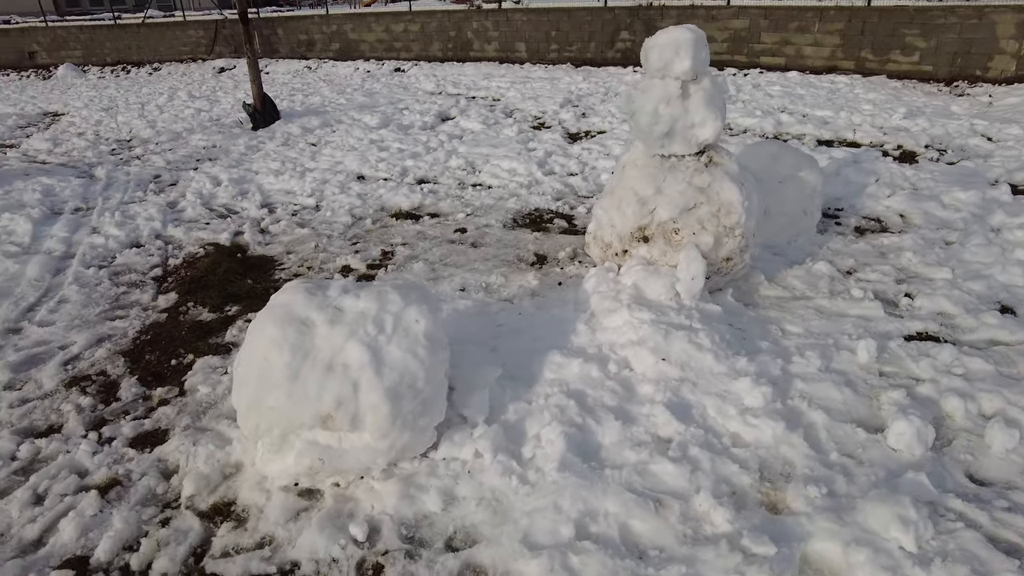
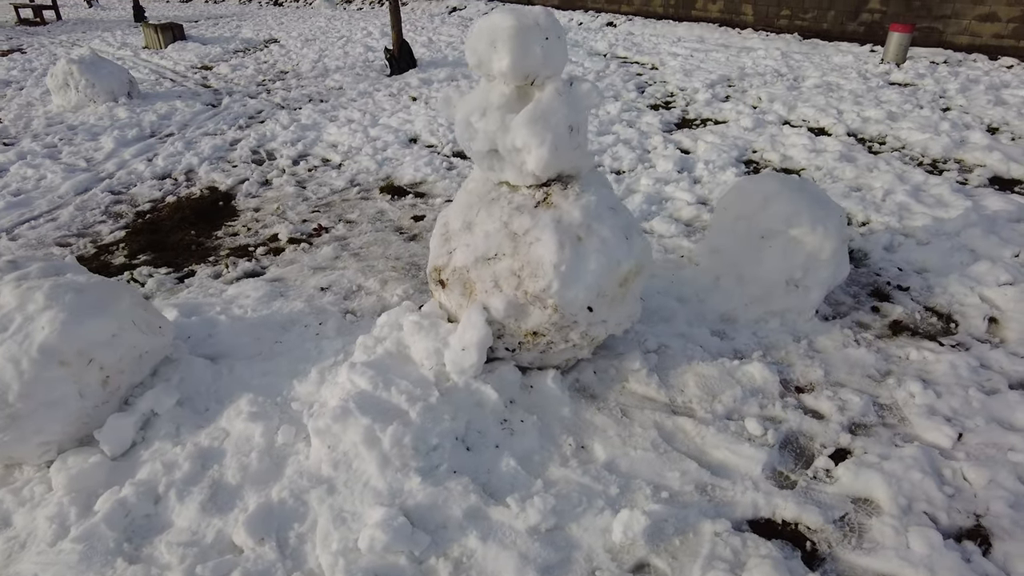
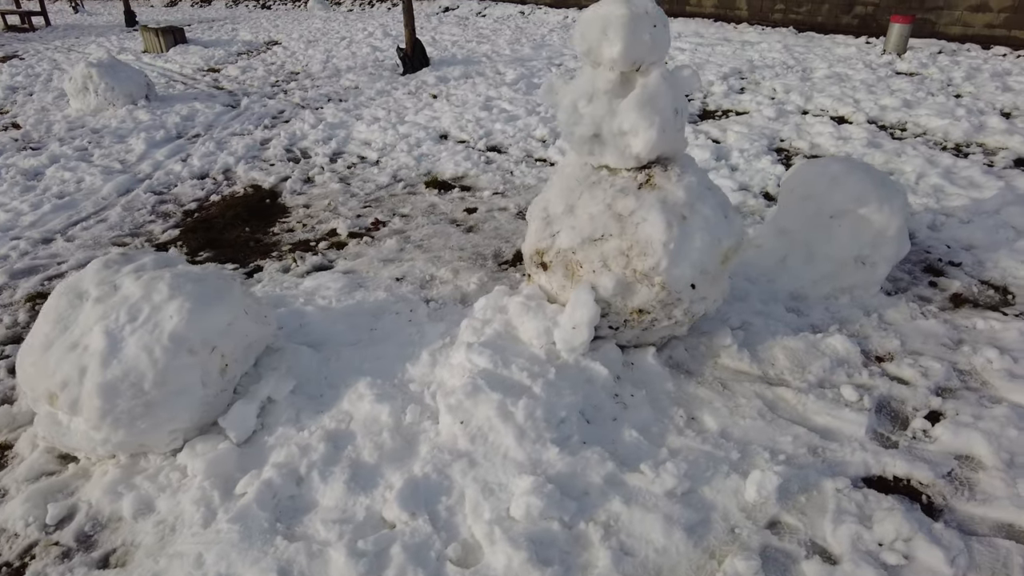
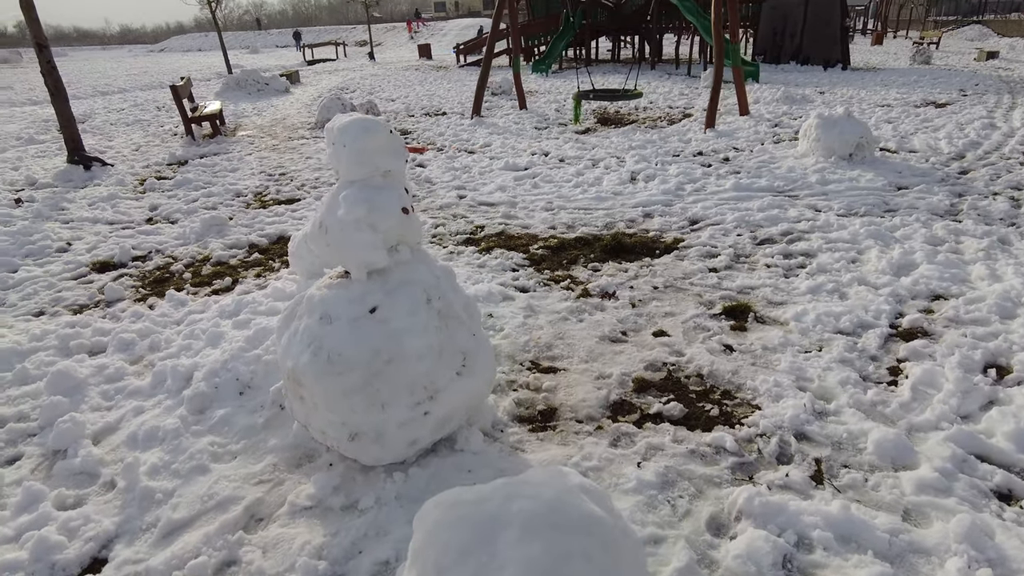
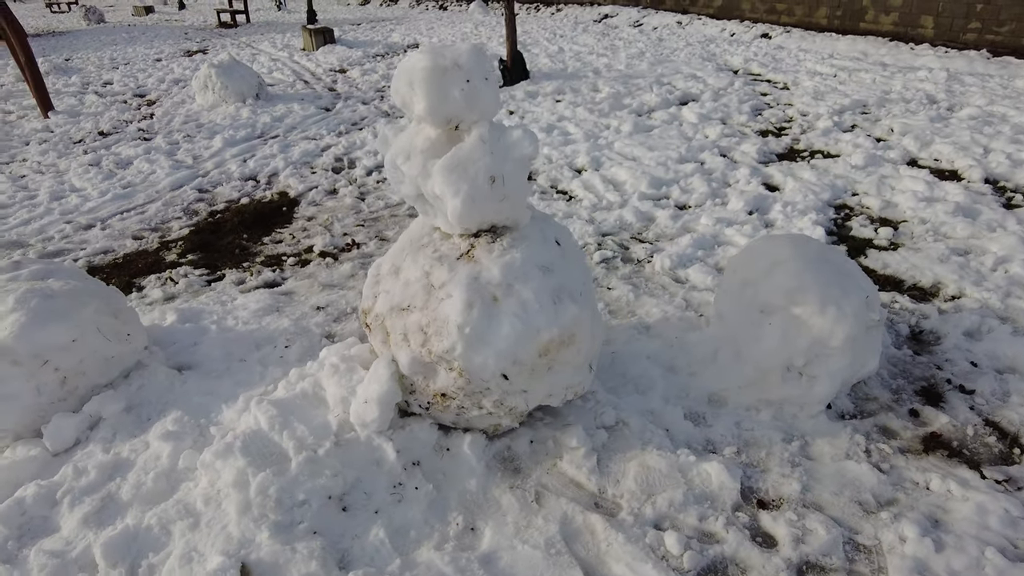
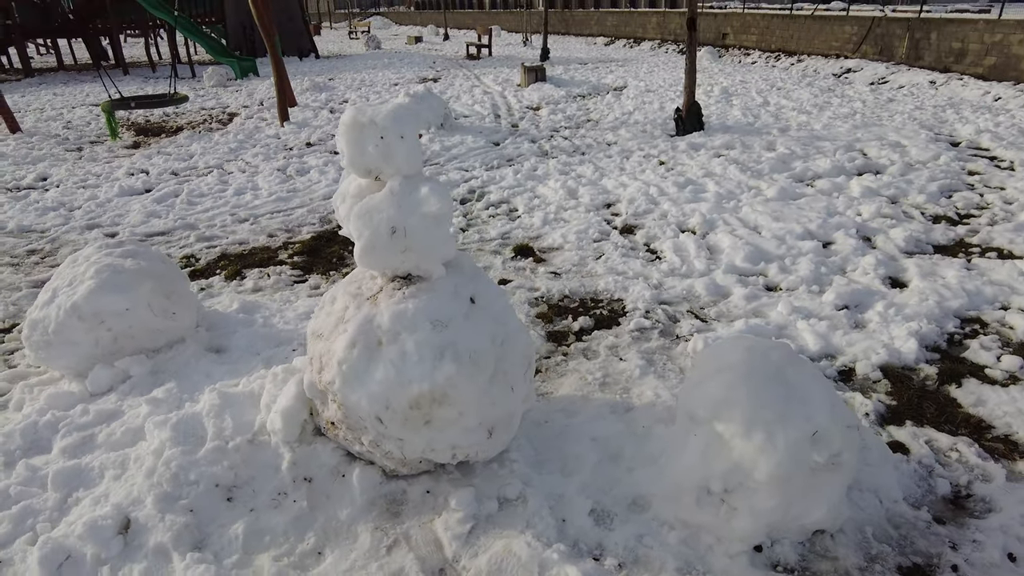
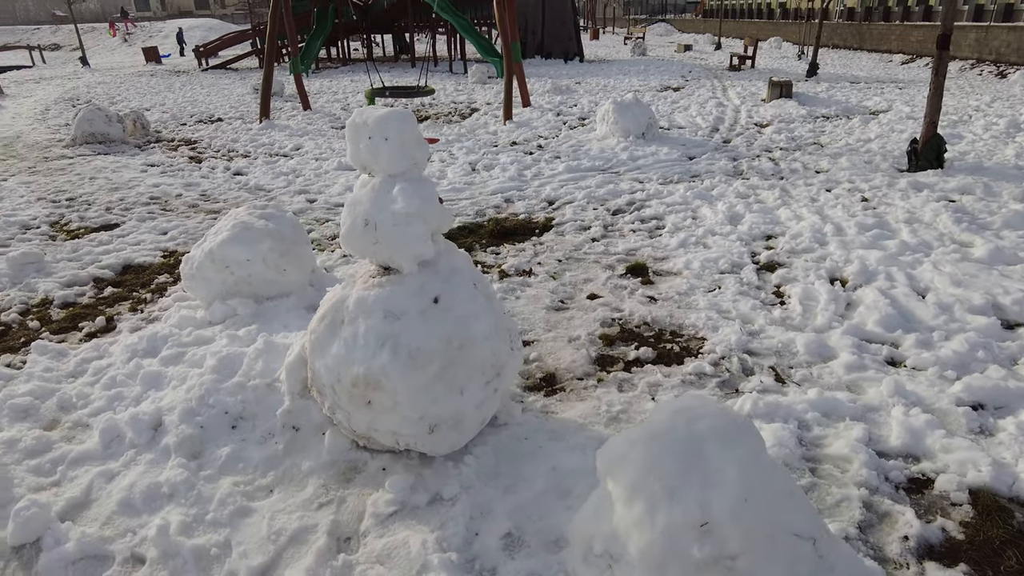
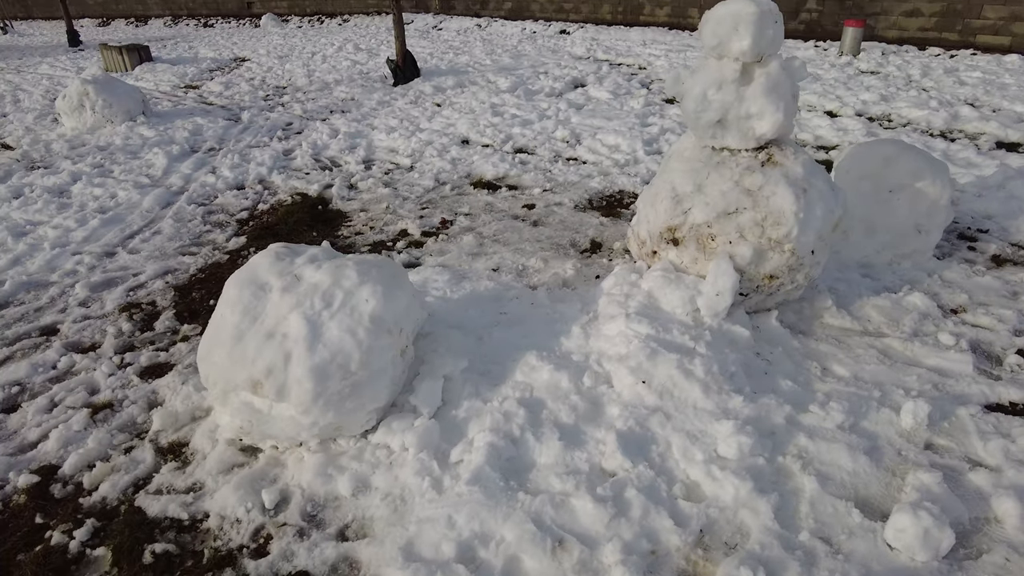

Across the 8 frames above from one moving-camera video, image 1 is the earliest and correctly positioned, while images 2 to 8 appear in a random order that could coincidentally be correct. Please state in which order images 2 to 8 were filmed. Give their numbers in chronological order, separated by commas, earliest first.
8, 3, 2, 5, 6, 7, 4
